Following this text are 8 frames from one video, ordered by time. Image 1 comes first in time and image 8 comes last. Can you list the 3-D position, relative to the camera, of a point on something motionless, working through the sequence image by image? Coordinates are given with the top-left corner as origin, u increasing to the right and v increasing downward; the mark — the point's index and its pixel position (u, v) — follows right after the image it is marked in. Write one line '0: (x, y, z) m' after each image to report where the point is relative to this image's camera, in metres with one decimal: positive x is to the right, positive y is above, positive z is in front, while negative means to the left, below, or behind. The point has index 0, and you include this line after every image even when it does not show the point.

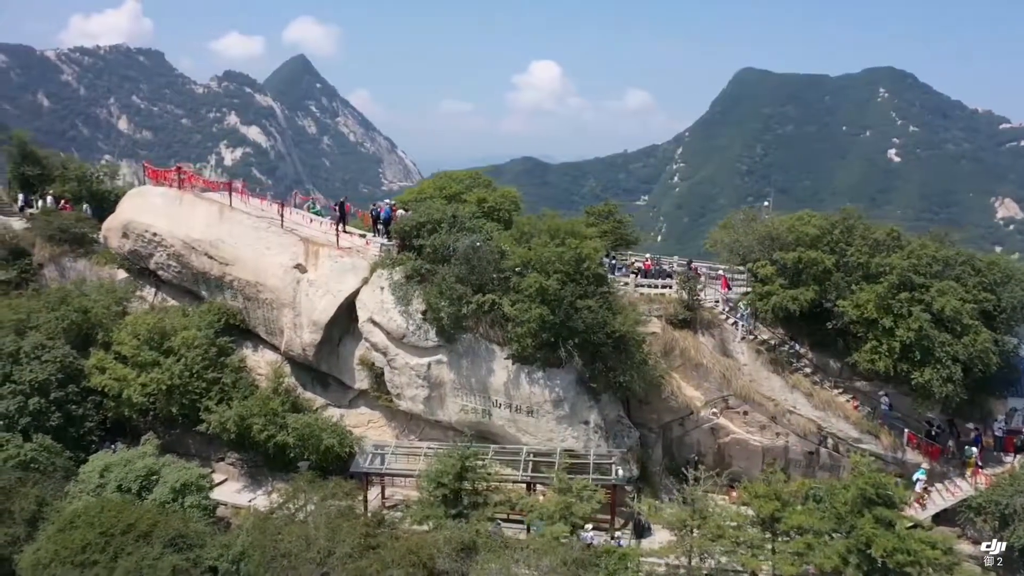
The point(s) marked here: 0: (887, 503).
0: (+7.9, -4.5, +17.2) m
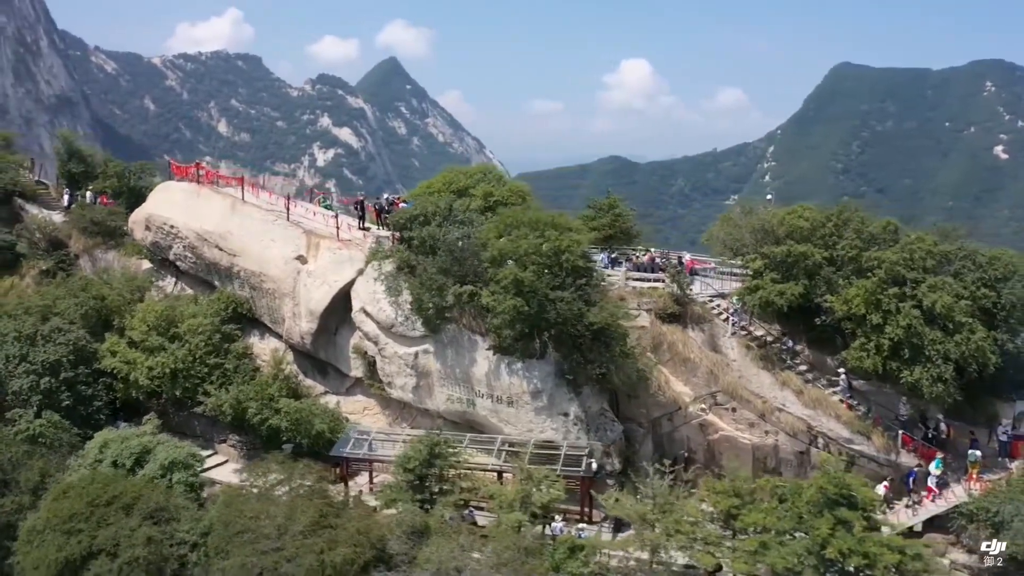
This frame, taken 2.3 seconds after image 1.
0: (+6.9, -4.4, +16.6) m
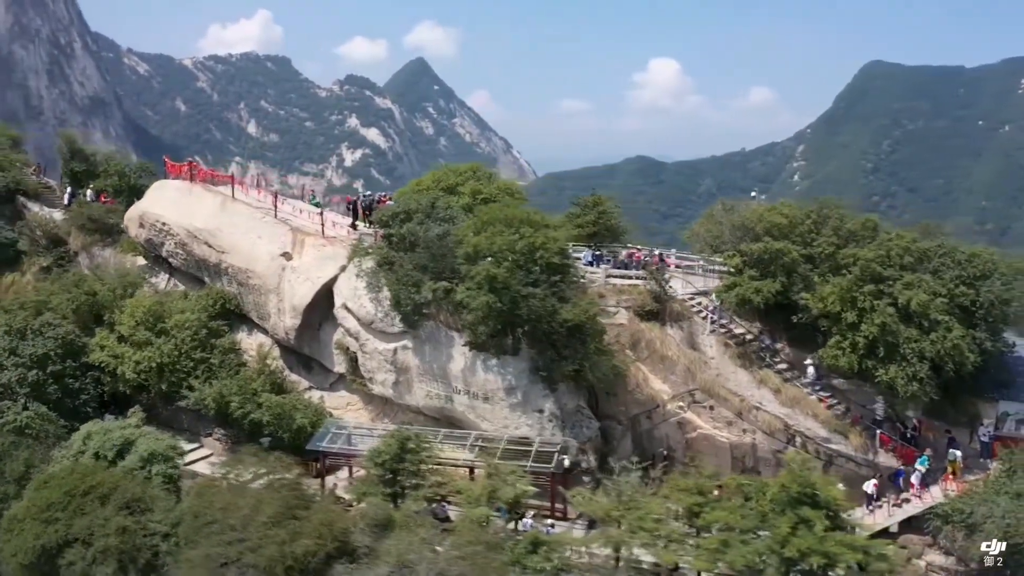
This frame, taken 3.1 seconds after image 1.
0: (+6.1, -4.3, +16.5) m
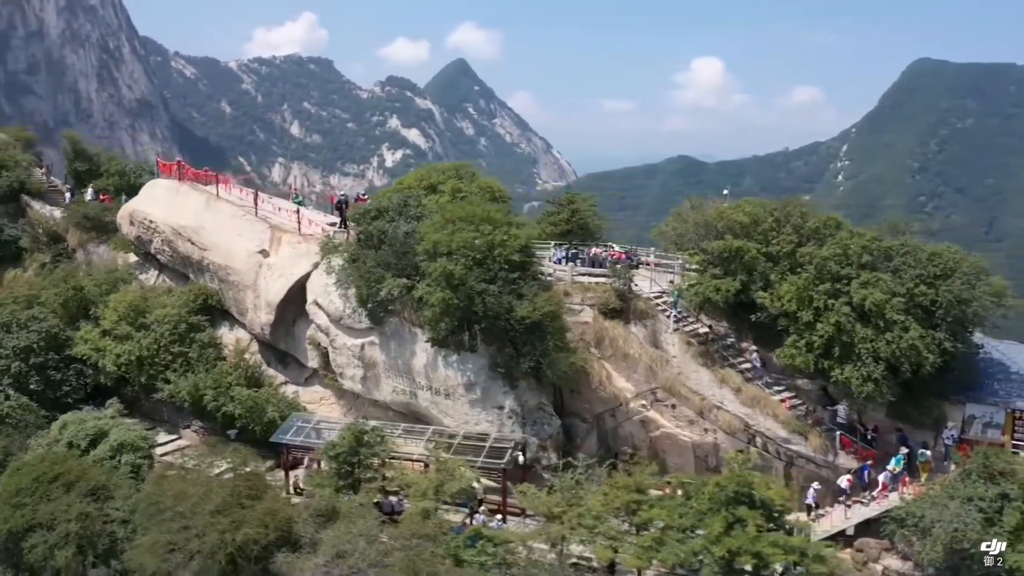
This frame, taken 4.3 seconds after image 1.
0: (+4.8, -4.3, +16.4) m
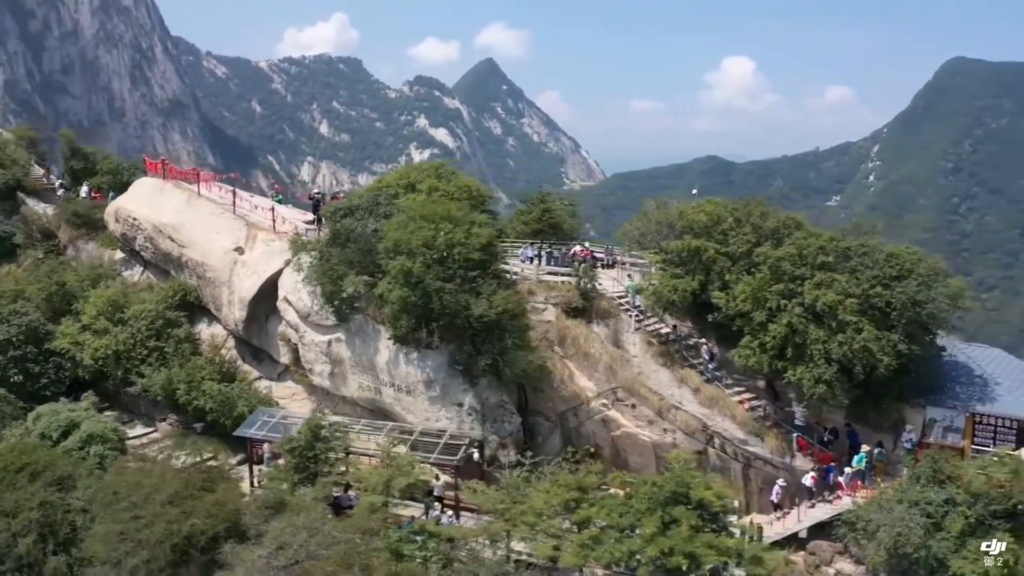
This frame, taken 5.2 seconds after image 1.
0: (+3.5, -4.3, +16.4) m
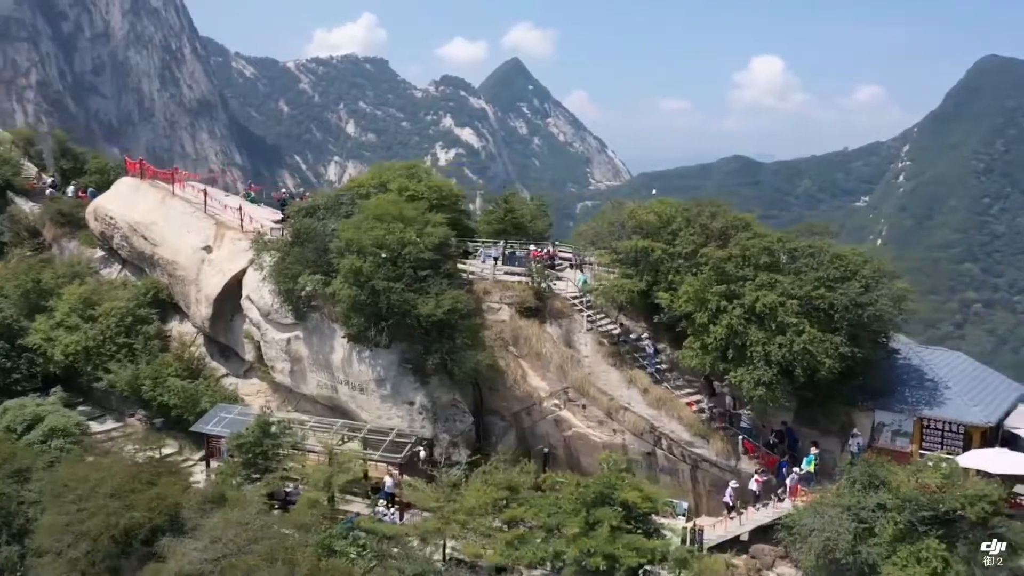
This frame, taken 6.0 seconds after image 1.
0: (+2.0, -4.3, +16.4) m
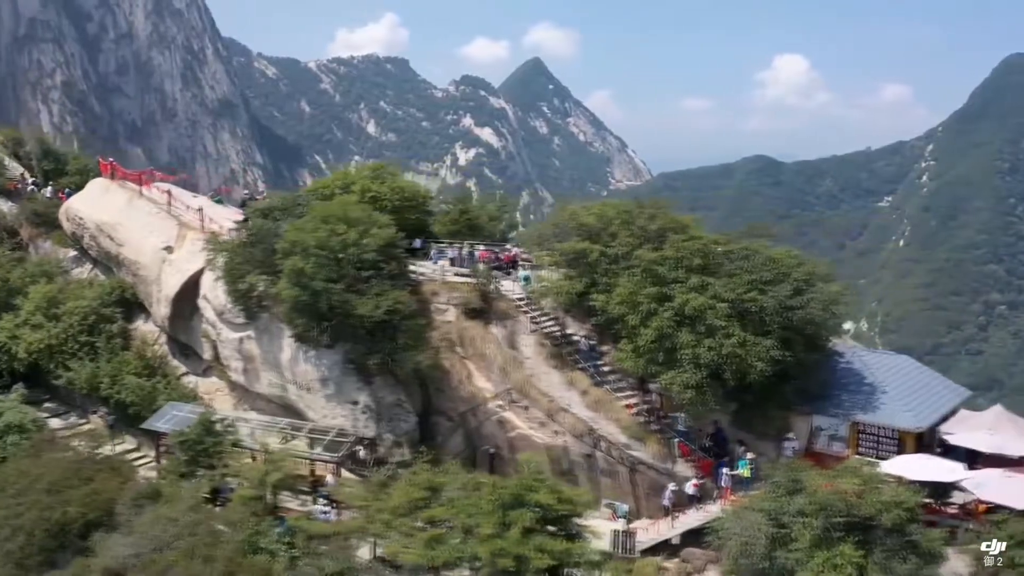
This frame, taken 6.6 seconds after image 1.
0: (+0.3, -4.4, +16.5) m
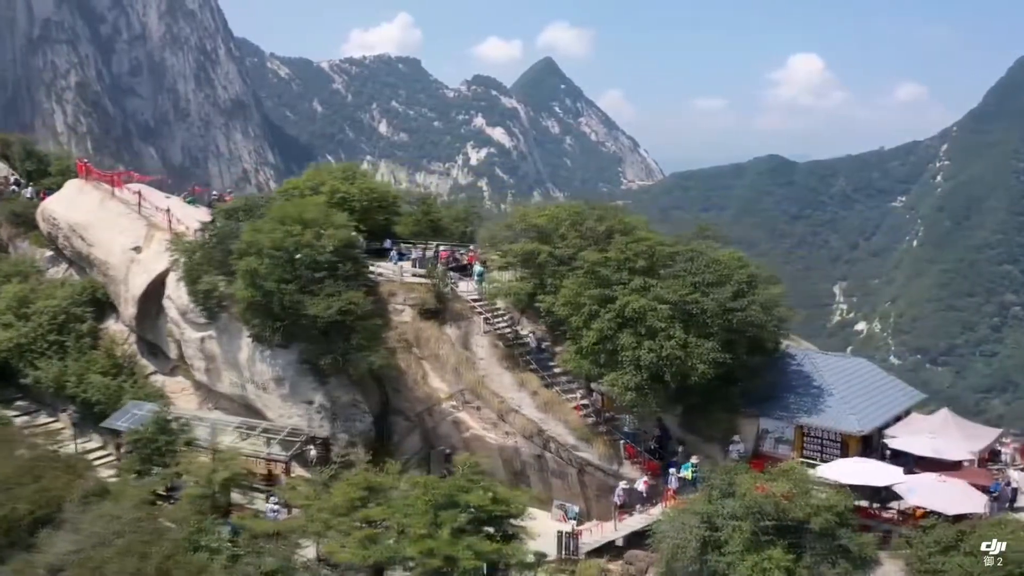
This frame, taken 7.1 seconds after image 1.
0: (-1.0, -4.4, +16.6) m
